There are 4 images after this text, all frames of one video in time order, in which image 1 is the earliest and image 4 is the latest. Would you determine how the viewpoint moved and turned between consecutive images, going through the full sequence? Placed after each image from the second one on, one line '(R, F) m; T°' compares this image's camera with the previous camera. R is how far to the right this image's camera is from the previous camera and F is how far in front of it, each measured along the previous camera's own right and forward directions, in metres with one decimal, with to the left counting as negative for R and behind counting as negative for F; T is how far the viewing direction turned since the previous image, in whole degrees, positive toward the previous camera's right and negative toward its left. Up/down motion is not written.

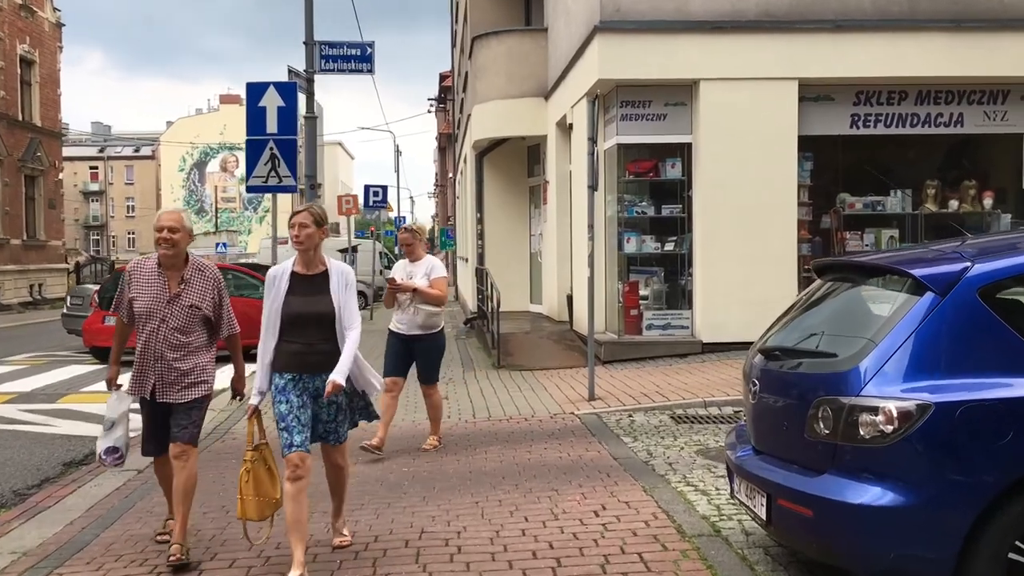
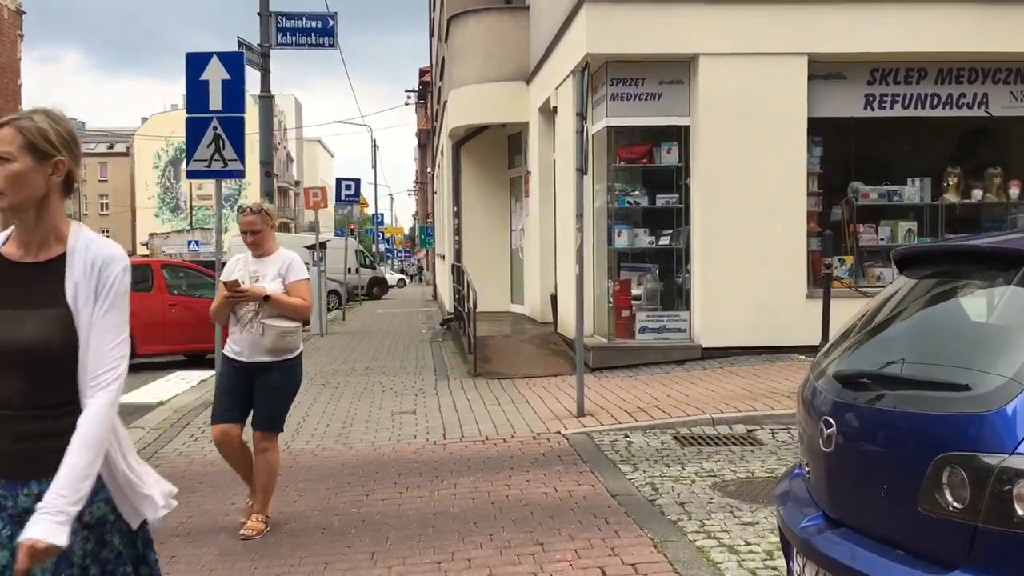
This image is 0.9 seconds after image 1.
(0.0, +1.2) m; +1°
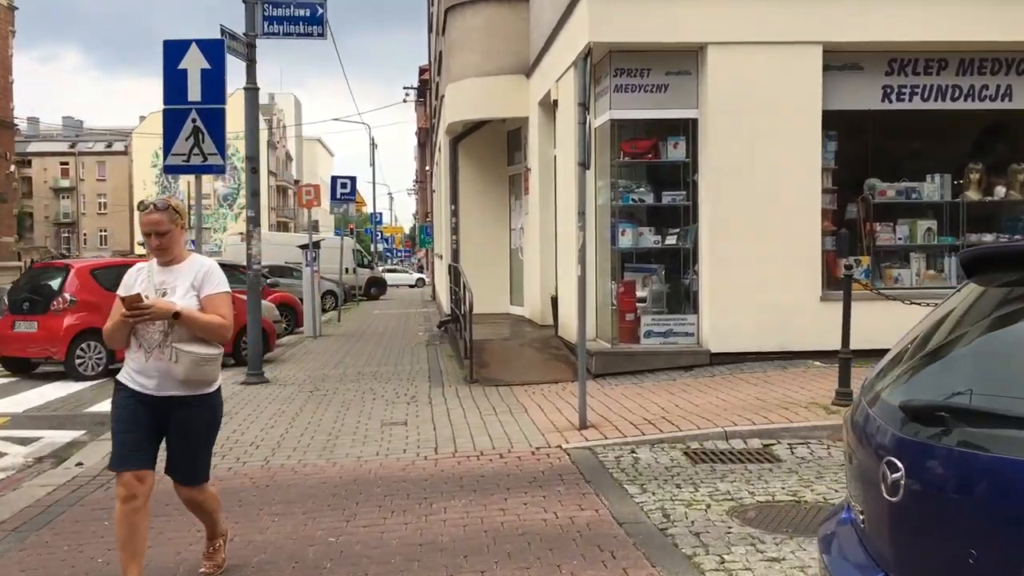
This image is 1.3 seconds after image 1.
(0.0, +0.5) m; 0°
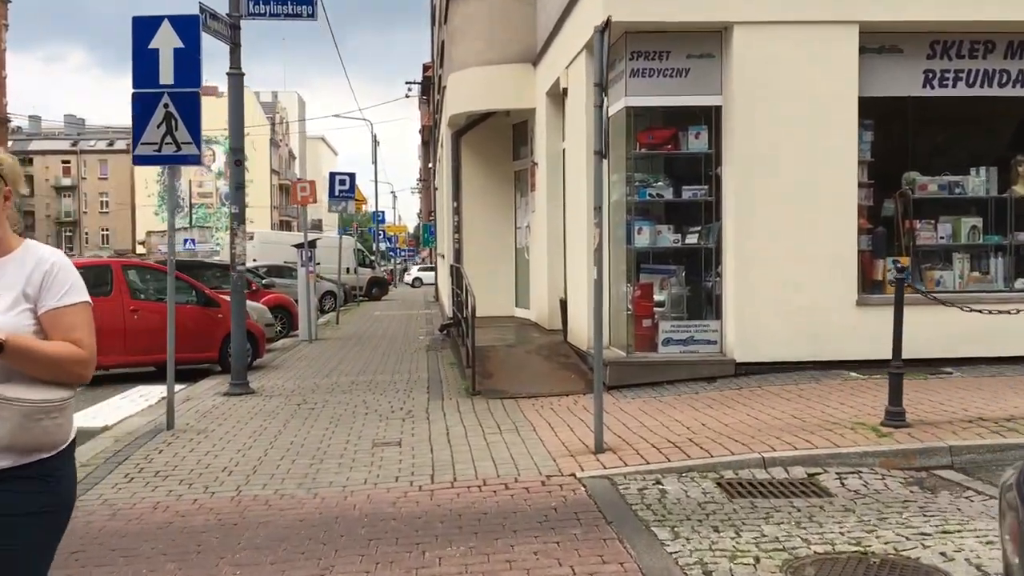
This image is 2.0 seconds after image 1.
(0.0, +0.8) m; 0°
